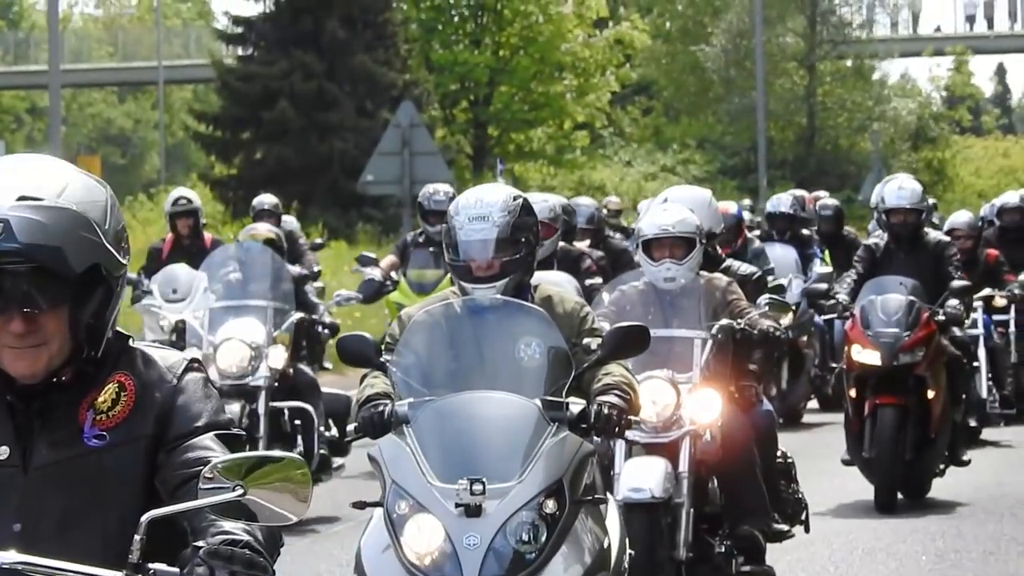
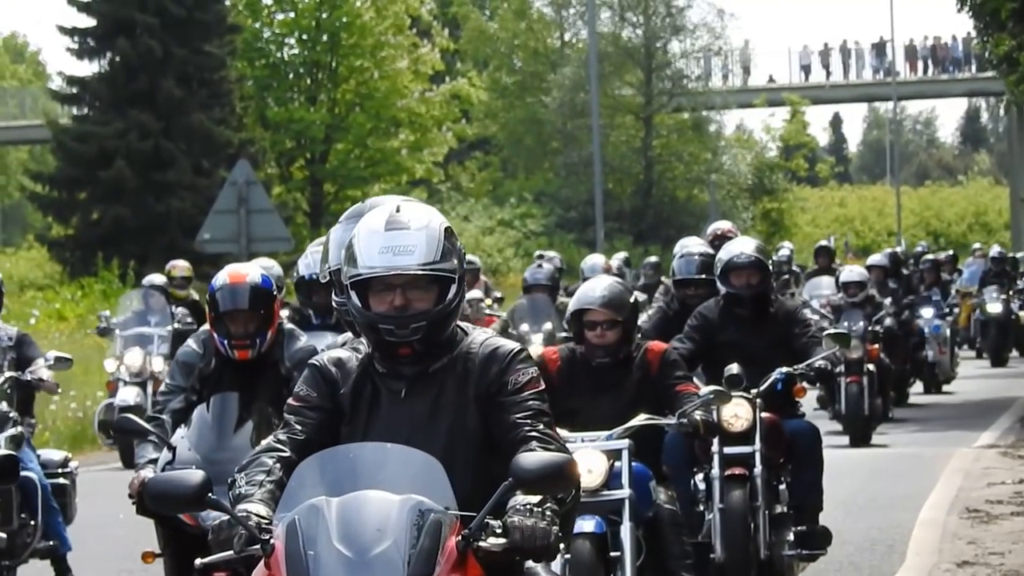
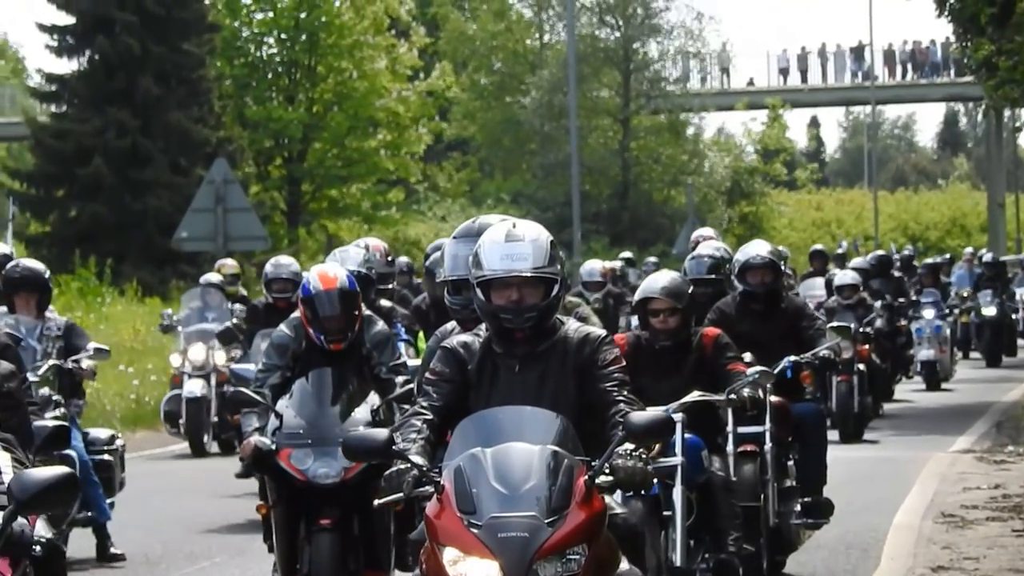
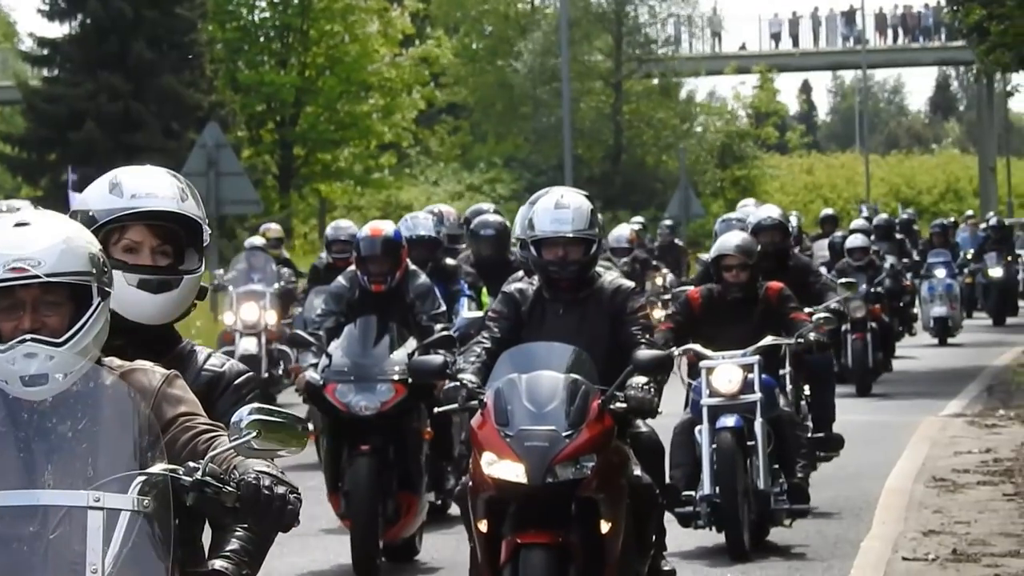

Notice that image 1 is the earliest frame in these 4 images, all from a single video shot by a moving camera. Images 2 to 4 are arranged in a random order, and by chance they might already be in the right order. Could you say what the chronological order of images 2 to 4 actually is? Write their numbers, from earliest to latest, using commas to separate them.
4, 3, 2
